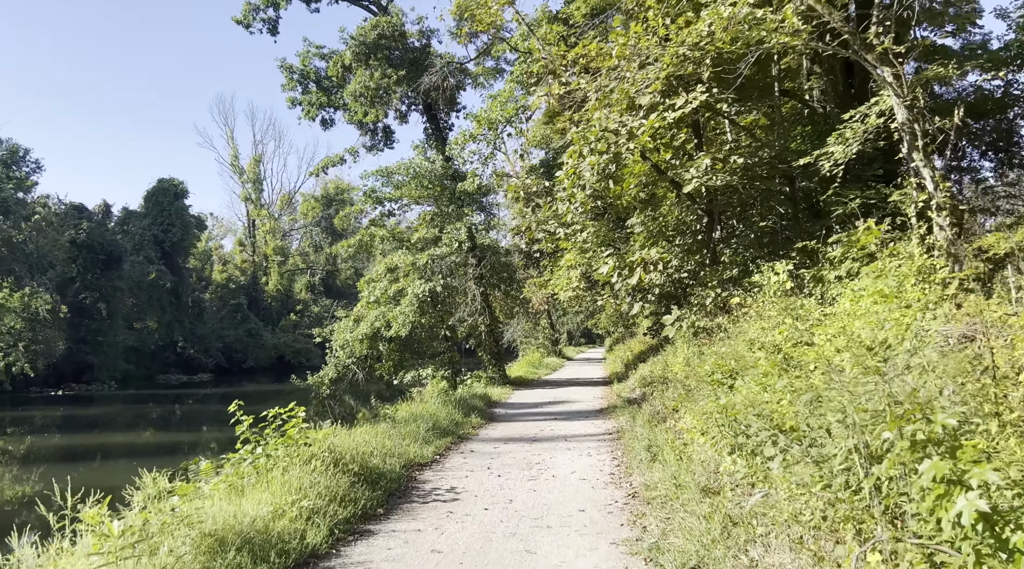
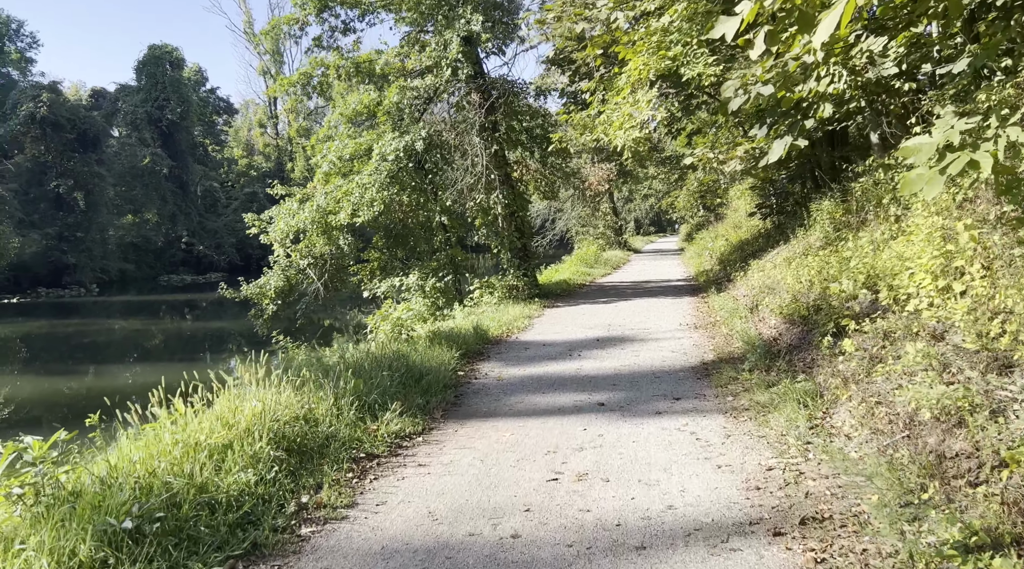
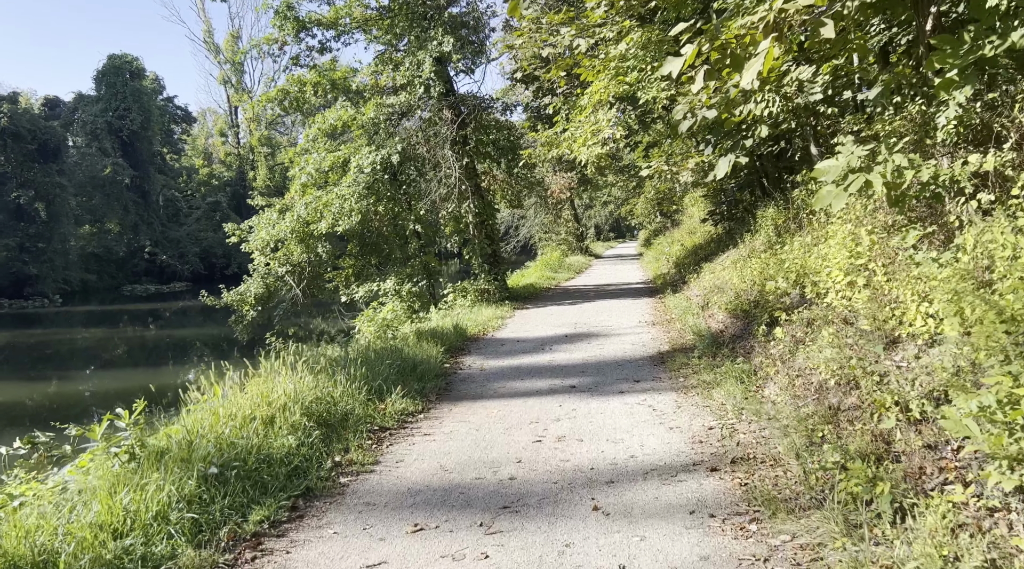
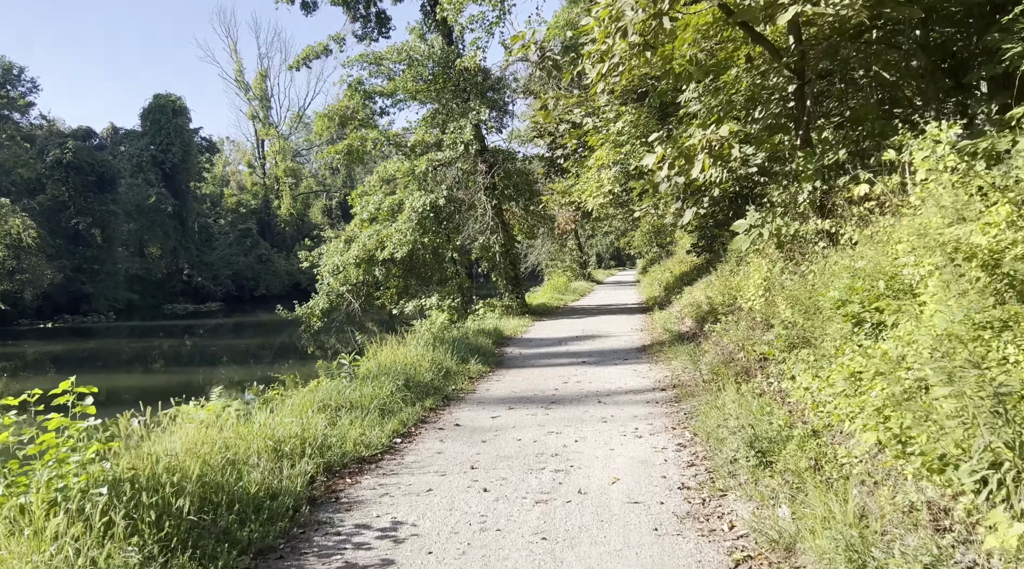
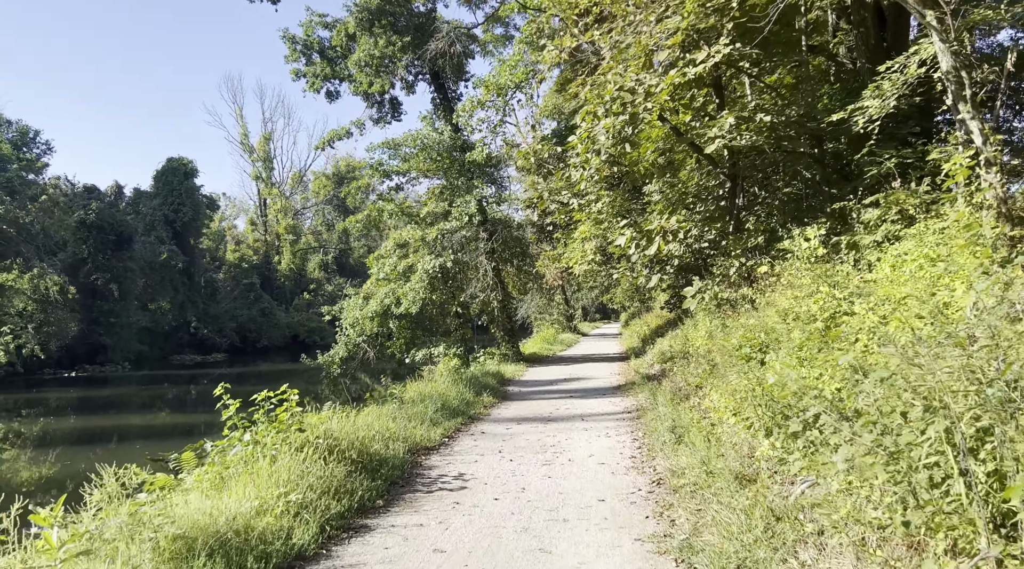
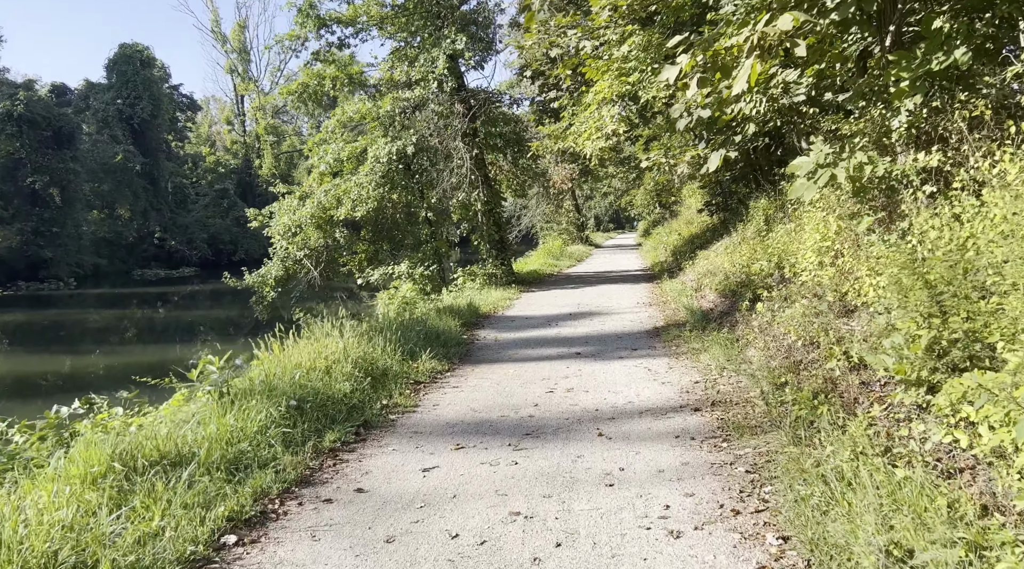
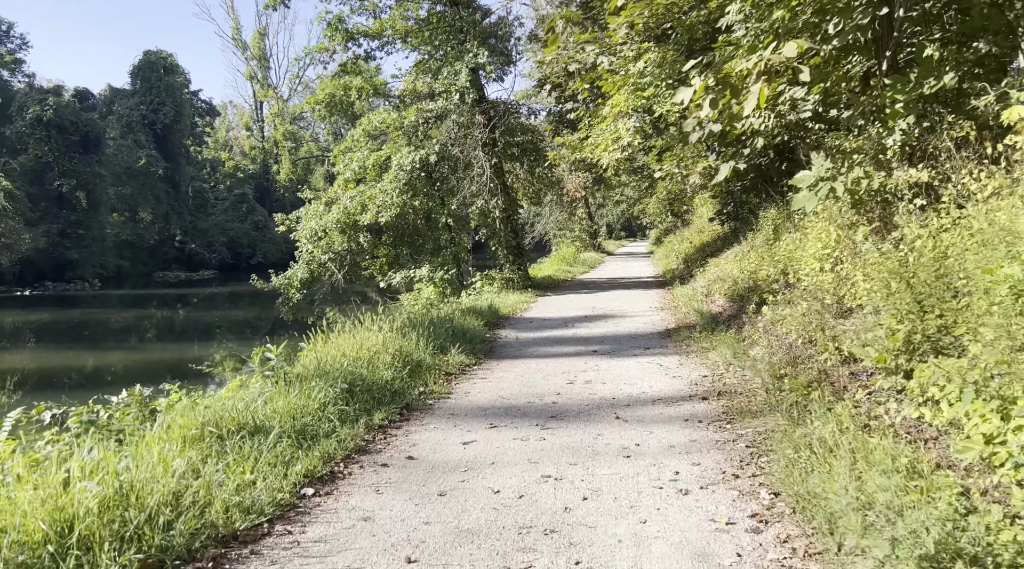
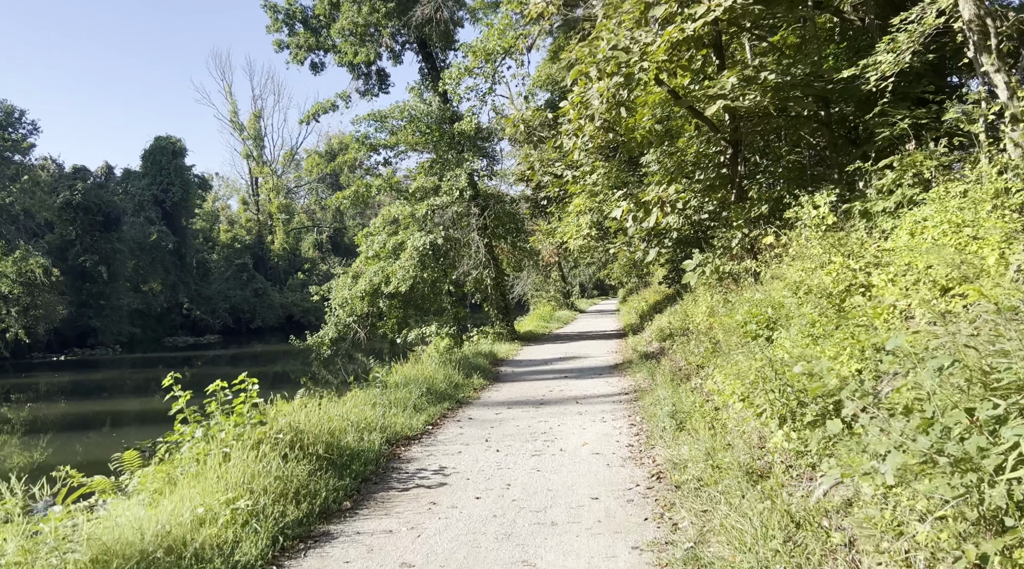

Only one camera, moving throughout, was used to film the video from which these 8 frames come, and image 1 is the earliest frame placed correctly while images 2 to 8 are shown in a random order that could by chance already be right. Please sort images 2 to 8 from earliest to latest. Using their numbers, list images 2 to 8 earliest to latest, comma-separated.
5, 8, 4, 7, 6, 3, 2
